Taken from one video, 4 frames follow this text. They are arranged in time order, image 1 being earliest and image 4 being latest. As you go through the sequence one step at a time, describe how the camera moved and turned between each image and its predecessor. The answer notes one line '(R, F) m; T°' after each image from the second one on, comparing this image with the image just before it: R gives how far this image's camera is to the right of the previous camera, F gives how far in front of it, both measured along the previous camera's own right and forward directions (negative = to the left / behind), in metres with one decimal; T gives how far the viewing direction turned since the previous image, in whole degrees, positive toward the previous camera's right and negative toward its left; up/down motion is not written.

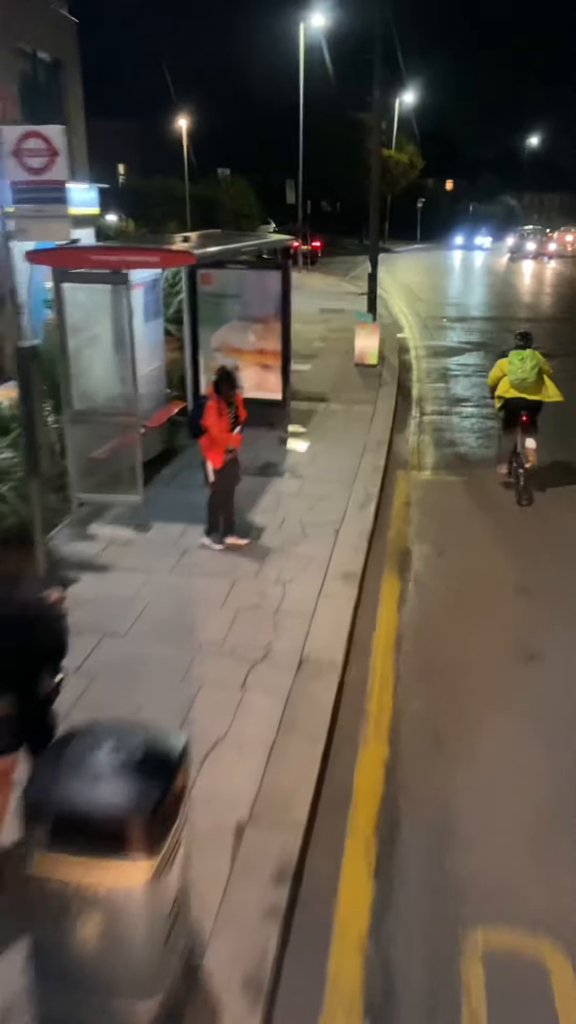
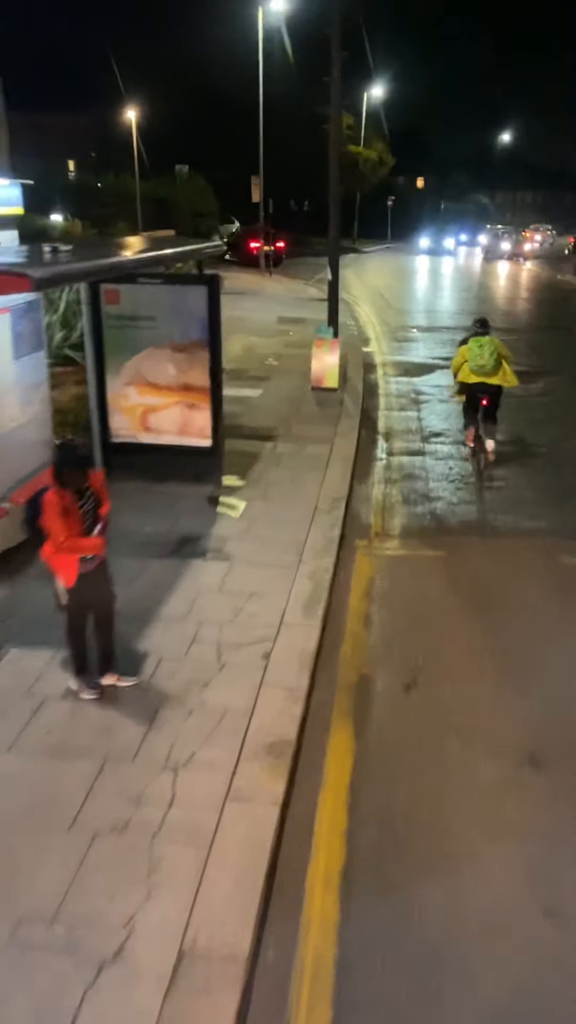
(+0.5, +2.3) m; +2°
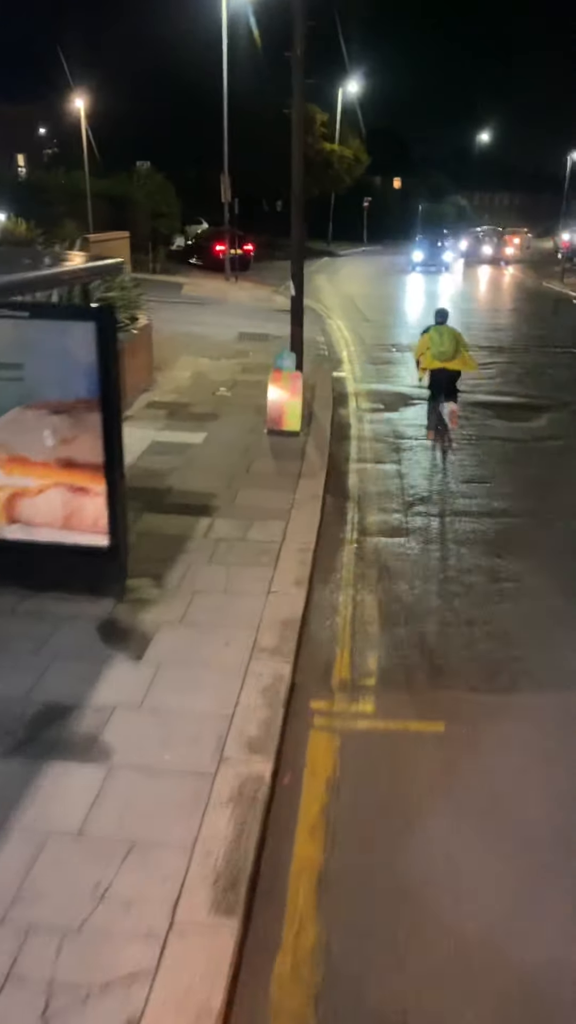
(+0.4, +2.6) m; +1°
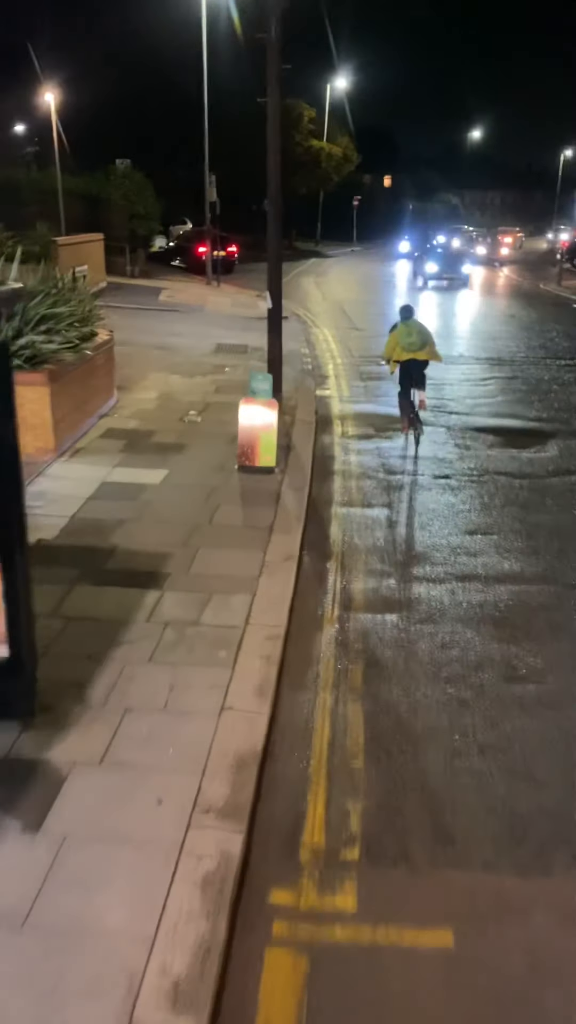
(+0.2, +1.5) m; 0°
